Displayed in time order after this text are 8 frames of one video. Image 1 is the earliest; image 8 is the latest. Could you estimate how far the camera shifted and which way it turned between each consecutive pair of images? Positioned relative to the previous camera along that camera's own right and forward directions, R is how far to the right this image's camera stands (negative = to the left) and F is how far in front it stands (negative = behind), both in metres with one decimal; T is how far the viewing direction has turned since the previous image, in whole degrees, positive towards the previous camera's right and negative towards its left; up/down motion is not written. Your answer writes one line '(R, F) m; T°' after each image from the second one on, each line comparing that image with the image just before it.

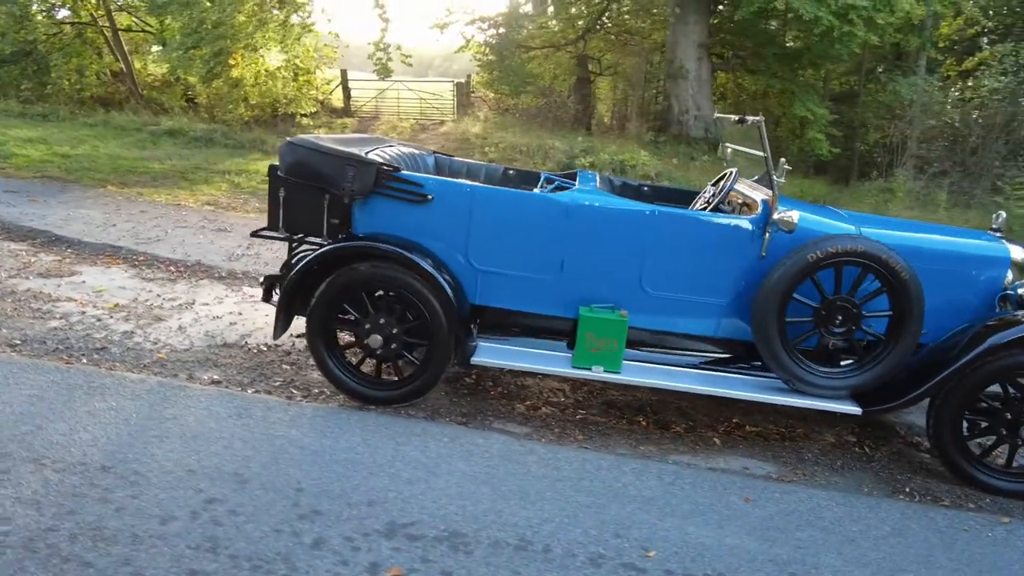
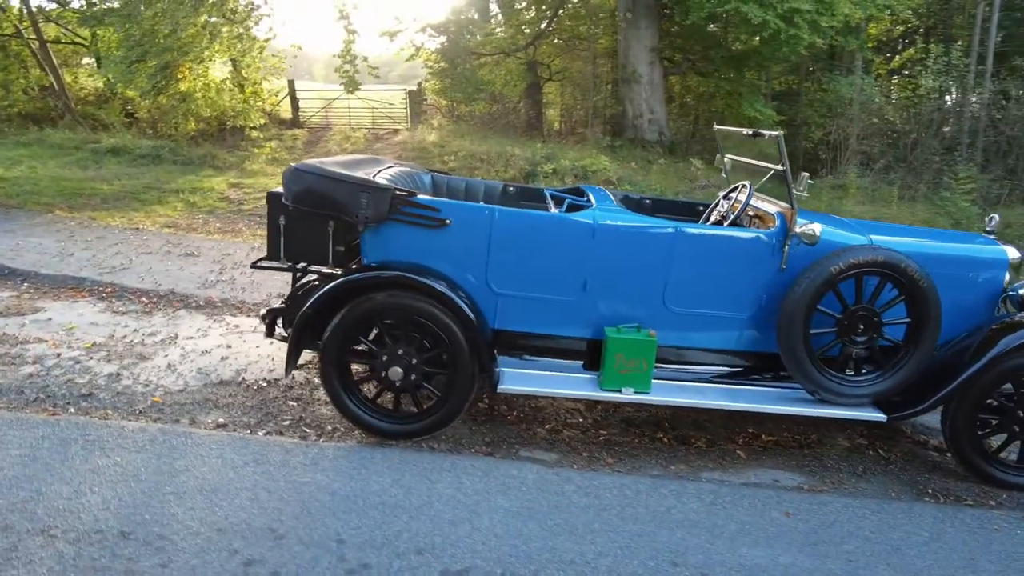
(-0.4, +0.1) m; +5°
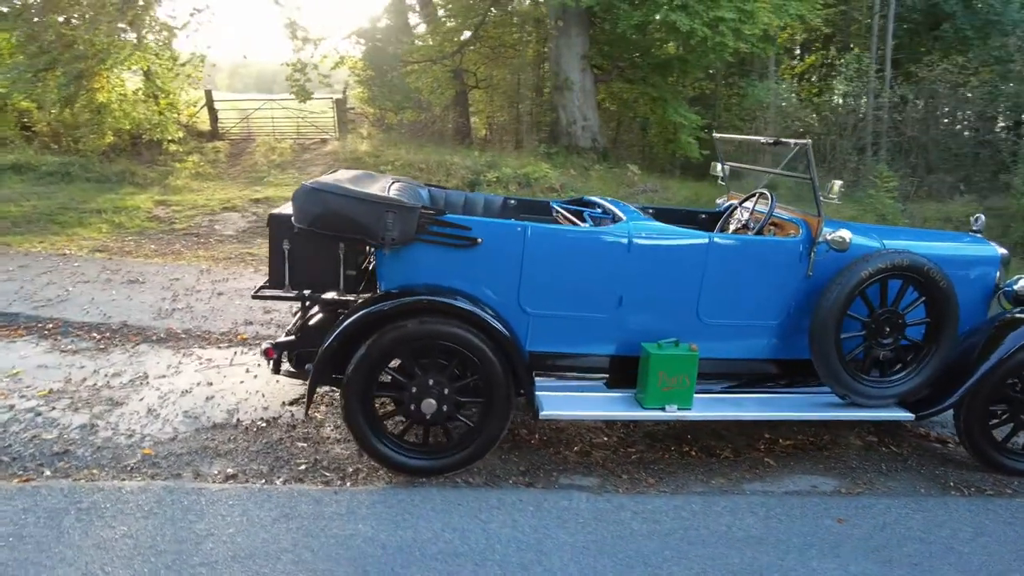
(-0.6, +0.2) m; +7°
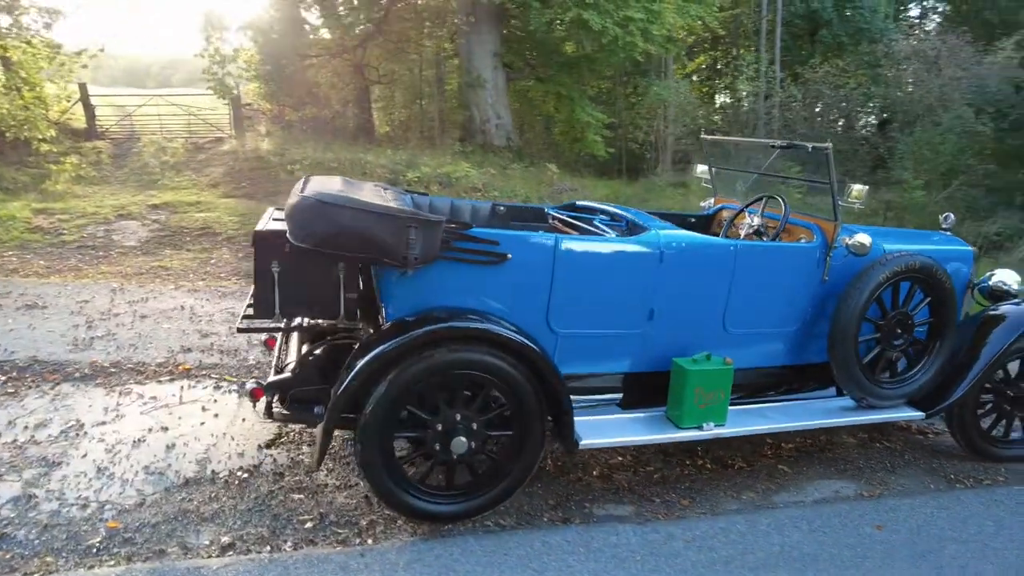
(-0.7, +0.4) m; +9°
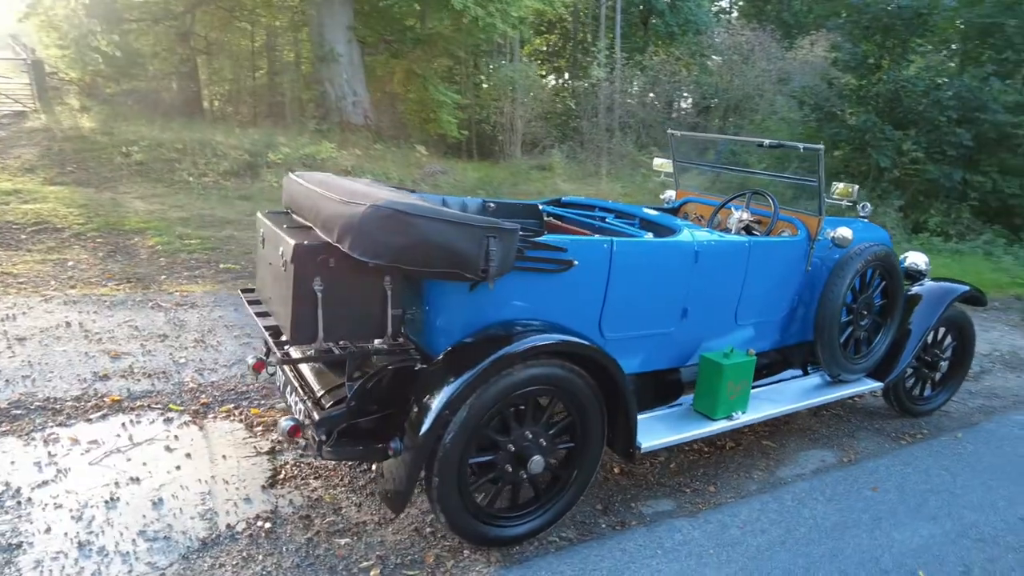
(-1.1, +0.3) m; +15°
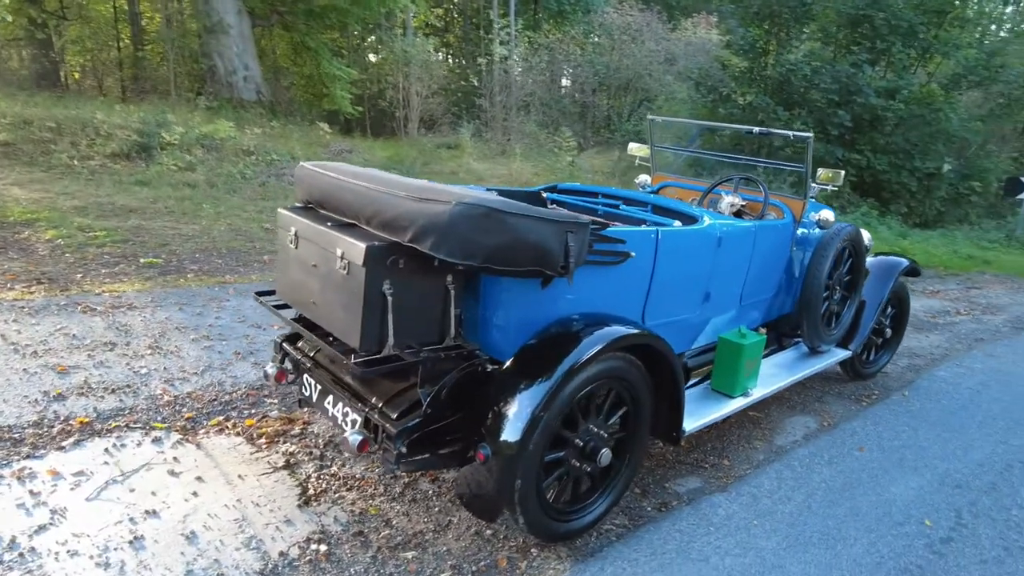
(-0.8, +0.1) m; +10°
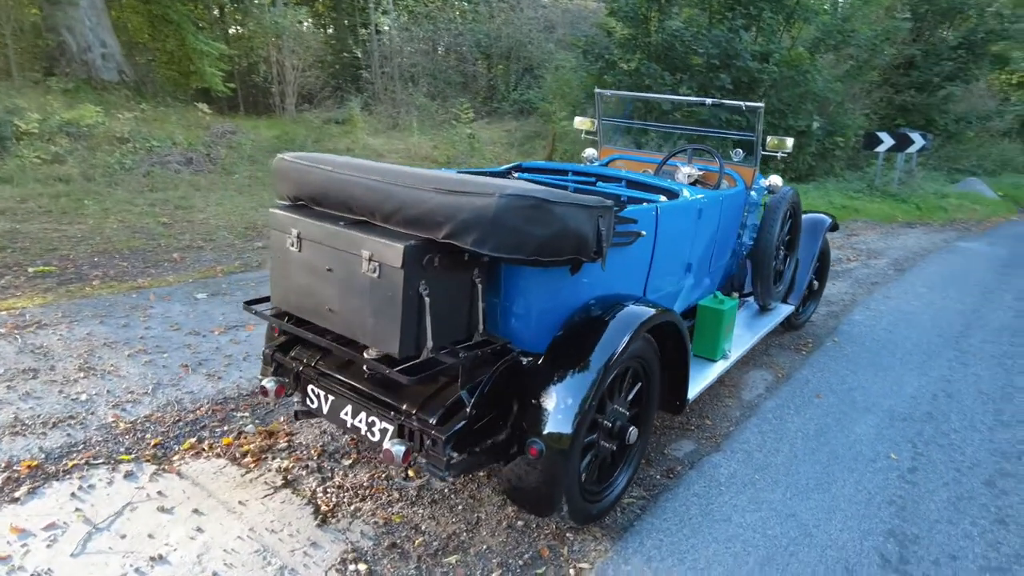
(-0.6, +0.1) m; +10°
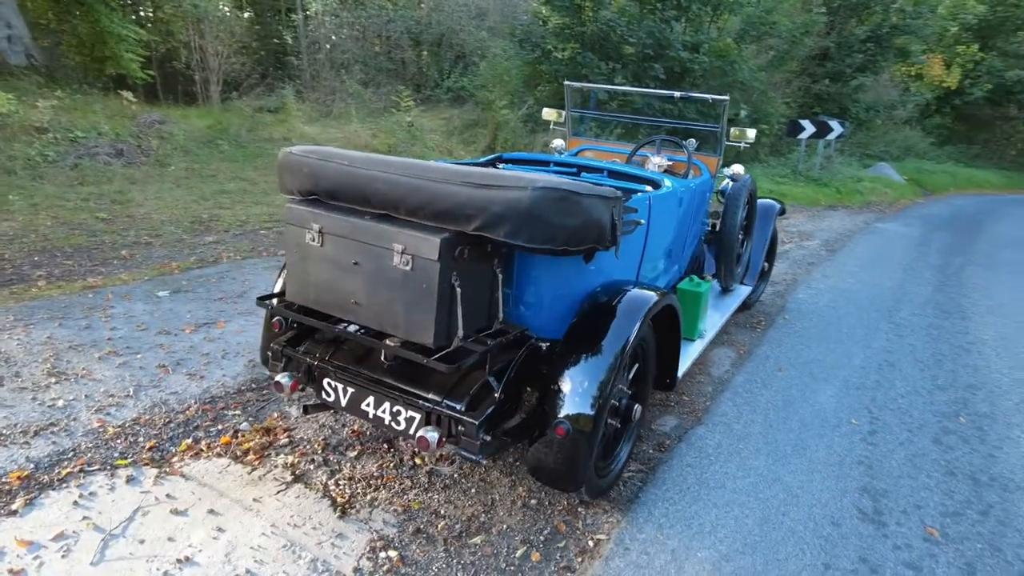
(-0.4, -0.1) m; +6°
